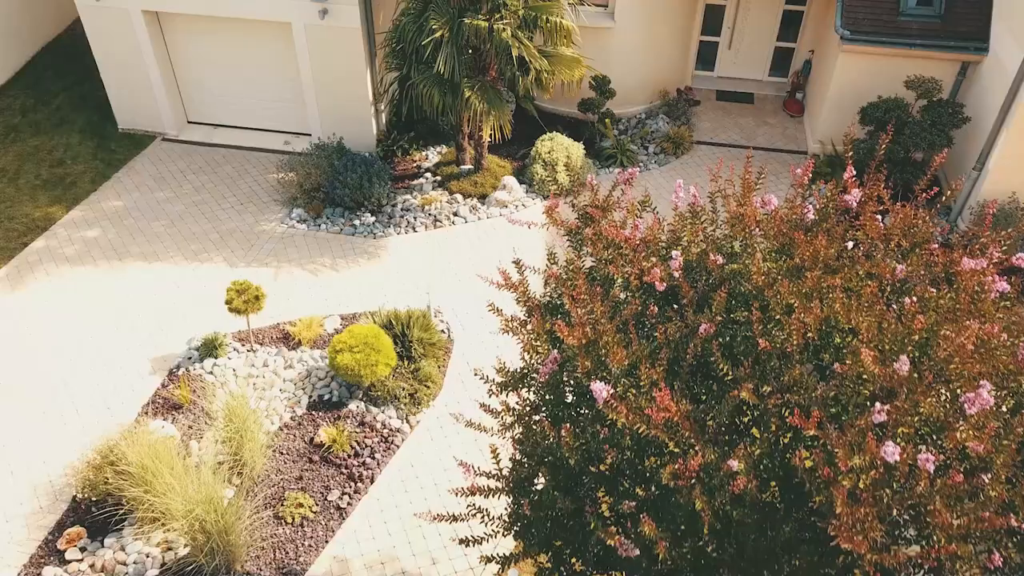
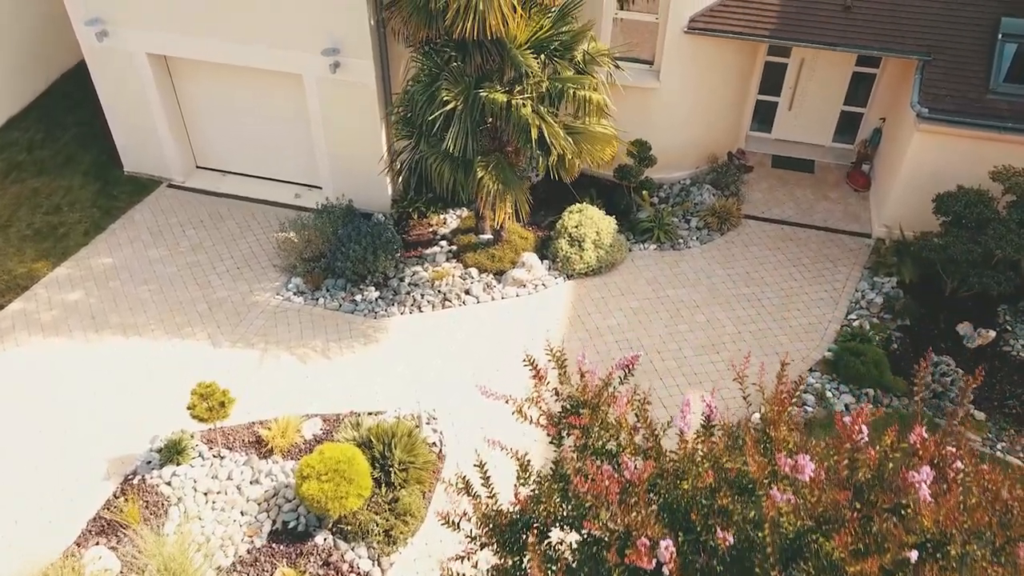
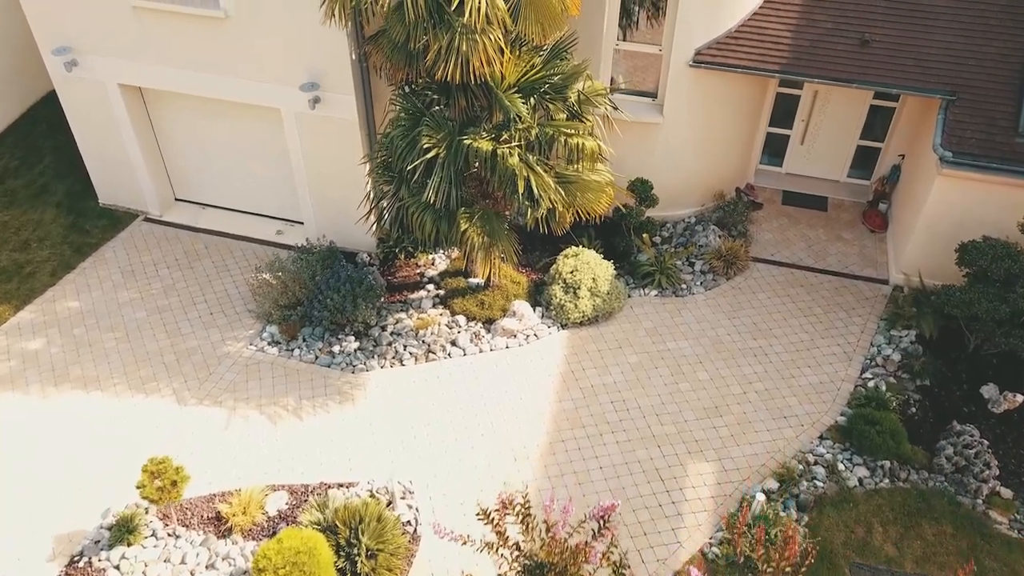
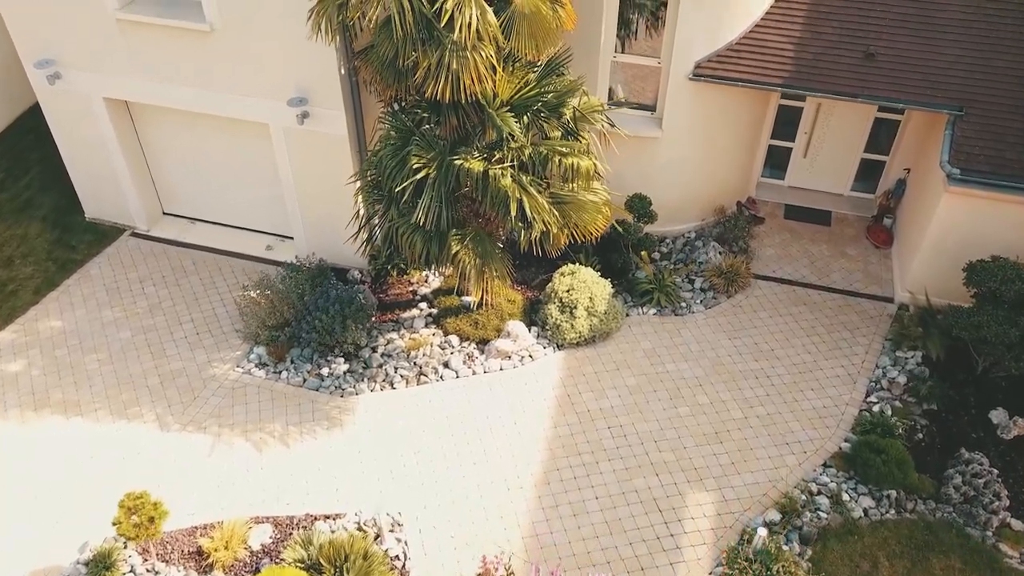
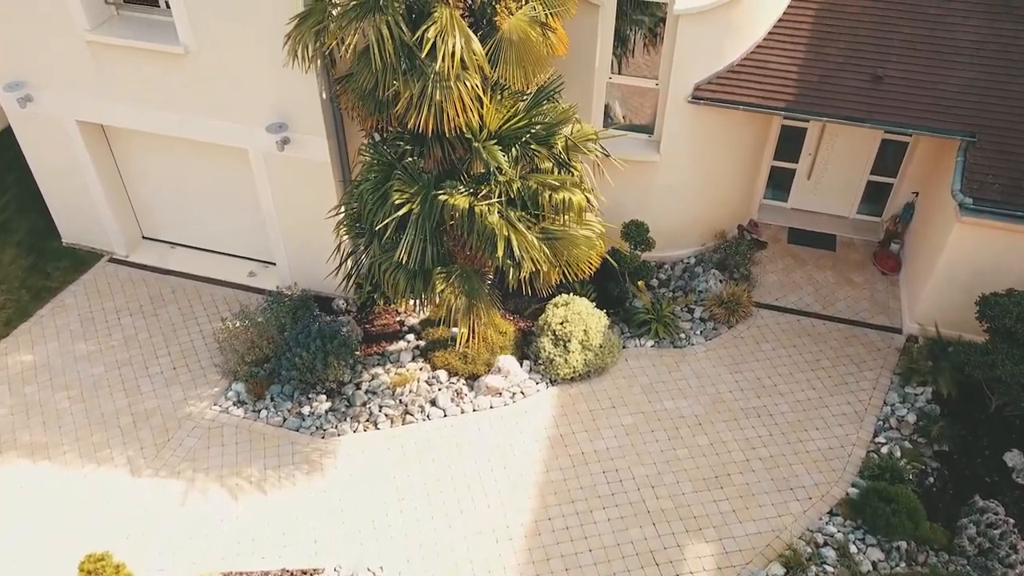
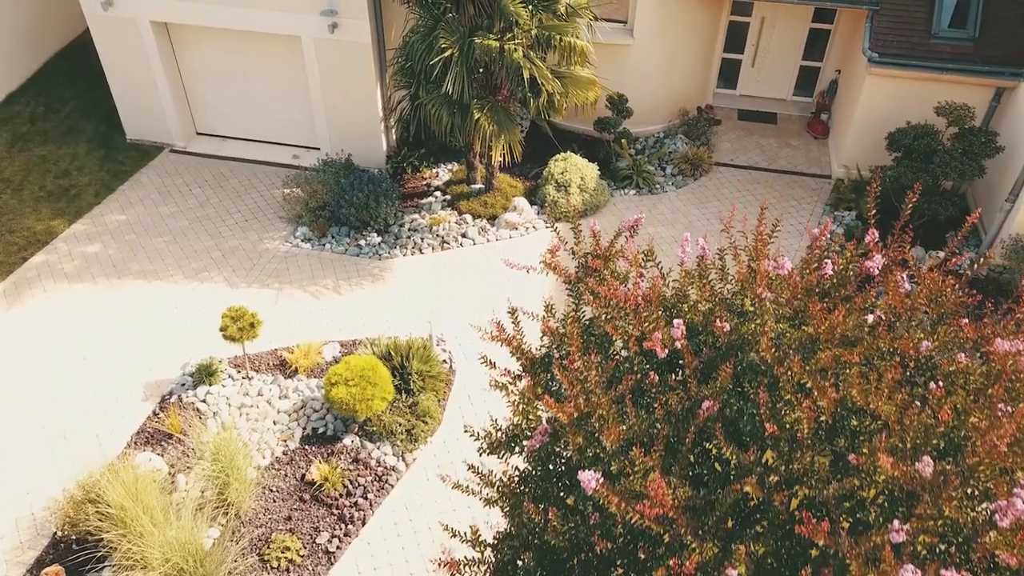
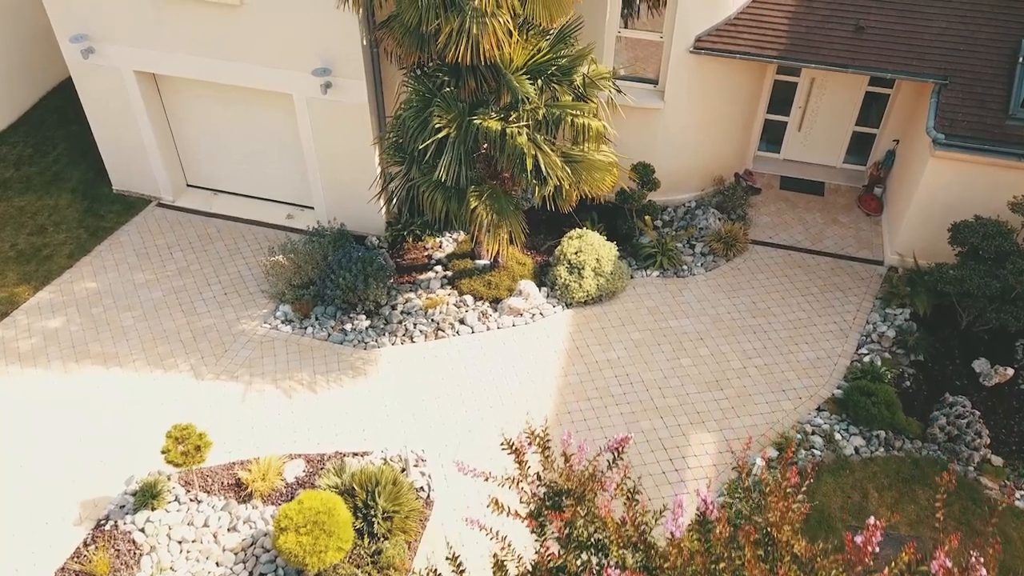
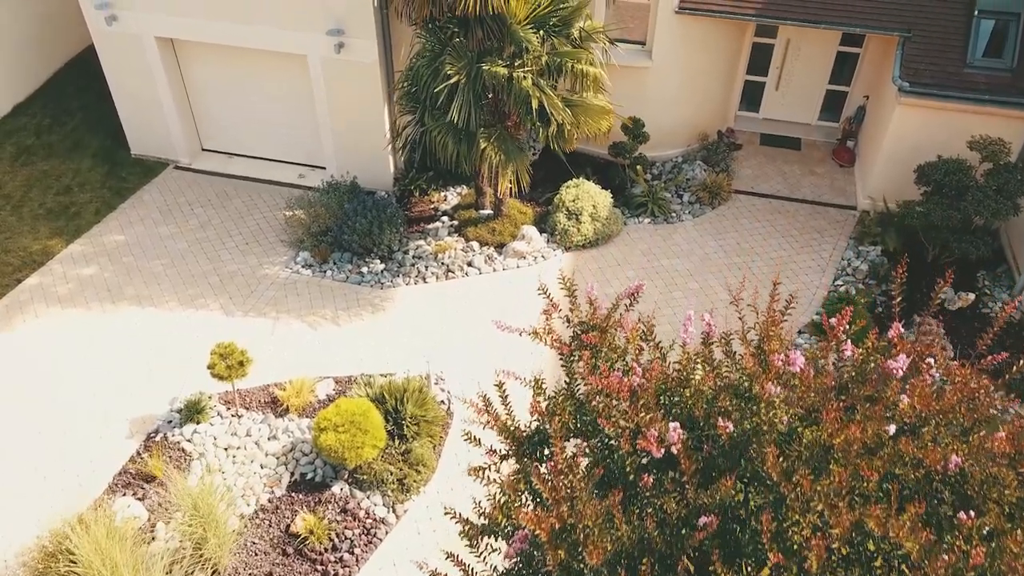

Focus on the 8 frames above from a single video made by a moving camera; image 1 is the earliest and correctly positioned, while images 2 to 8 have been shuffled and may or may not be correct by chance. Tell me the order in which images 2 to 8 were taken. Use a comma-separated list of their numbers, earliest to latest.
6, 8, 2, 7, 3, 4, 5
